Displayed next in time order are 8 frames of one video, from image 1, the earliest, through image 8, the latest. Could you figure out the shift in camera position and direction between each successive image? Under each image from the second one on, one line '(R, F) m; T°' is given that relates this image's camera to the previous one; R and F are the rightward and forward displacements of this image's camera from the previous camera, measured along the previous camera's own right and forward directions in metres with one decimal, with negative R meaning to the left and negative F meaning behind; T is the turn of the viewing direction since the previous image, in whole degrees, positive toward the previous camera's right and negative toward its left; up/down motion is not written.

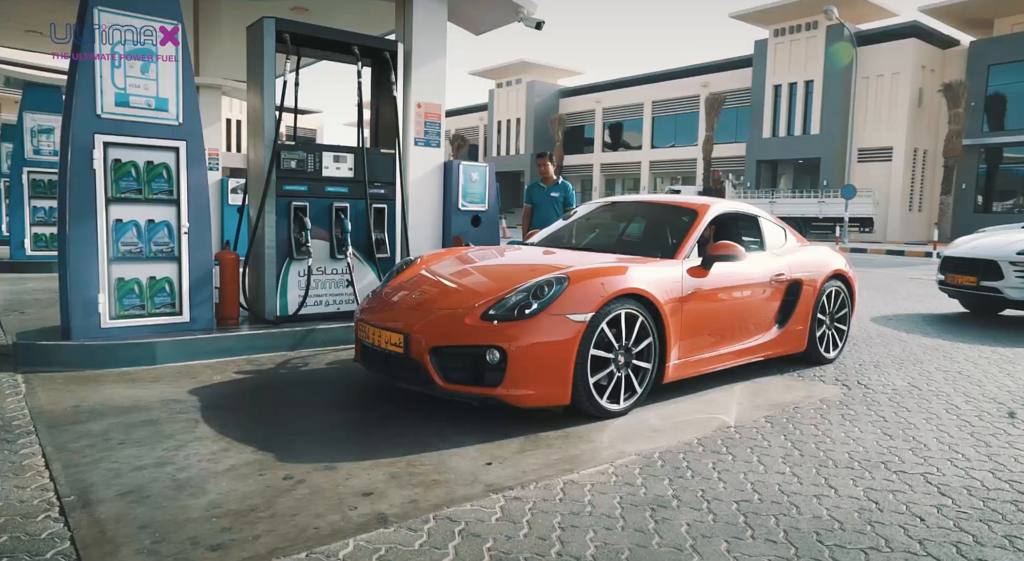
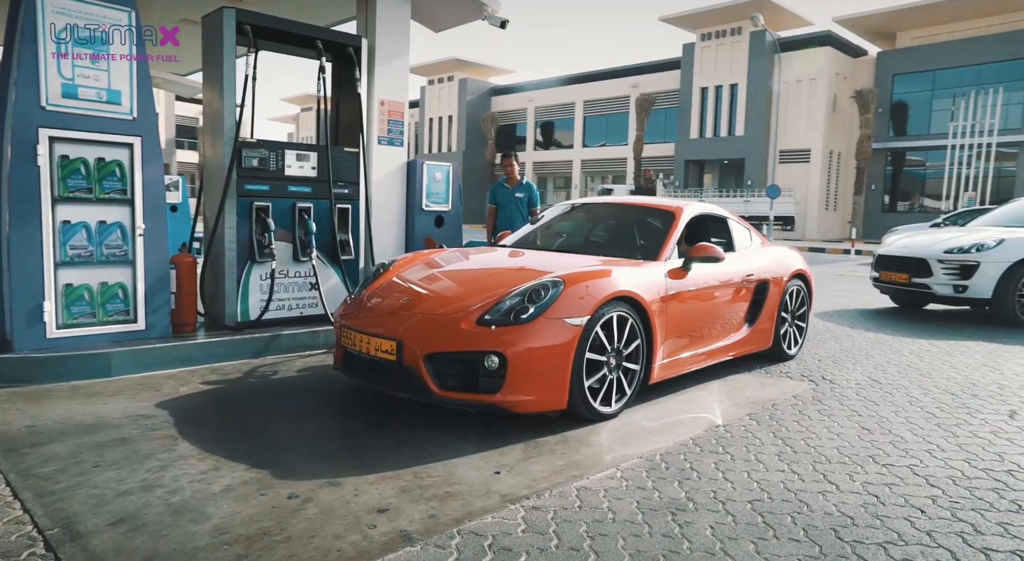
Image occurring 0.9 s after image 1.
(-0.4, +0.1) m; +6°
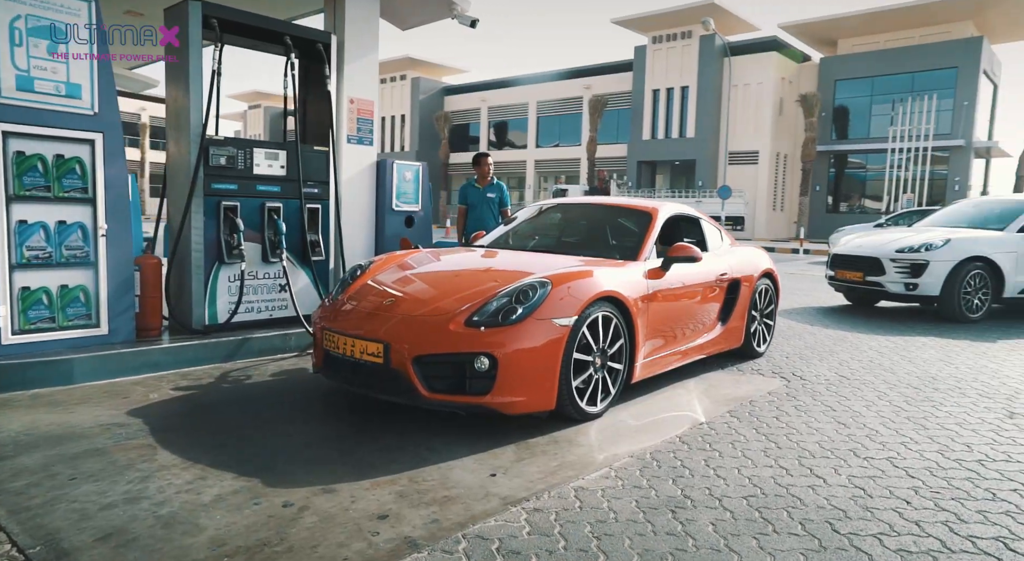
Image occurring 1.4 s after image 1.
(-0.2, 0.0) m; +4°
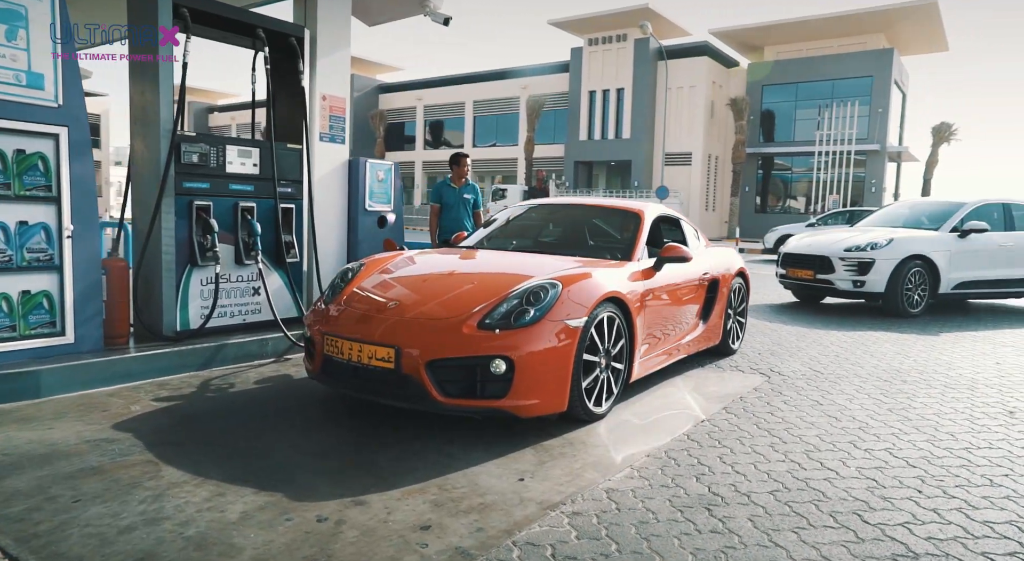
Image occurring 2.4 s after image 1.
(-0.4, +0.1) m; +6°
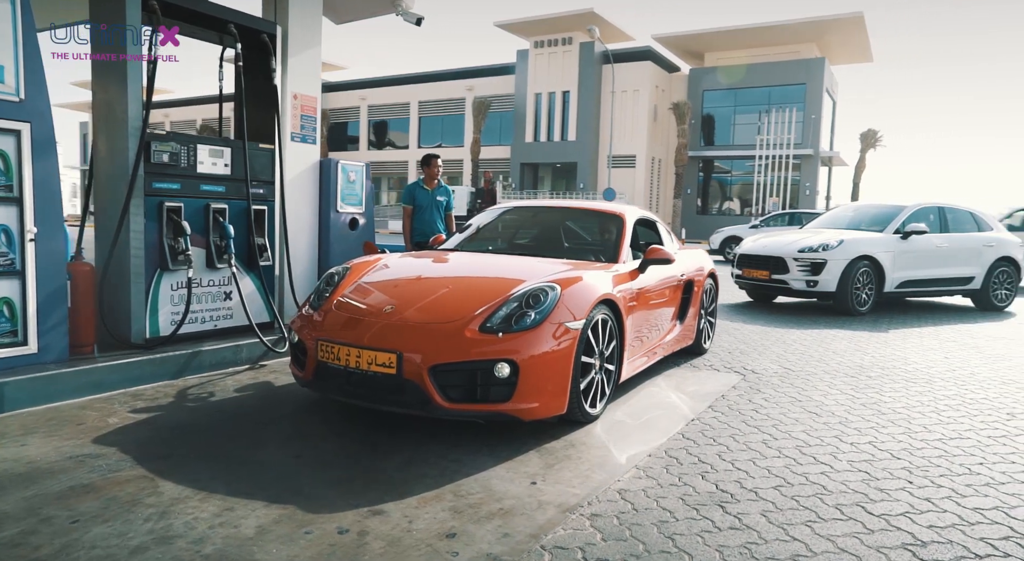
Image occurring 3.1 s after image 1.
(-0.3, 0.0) m; +5°
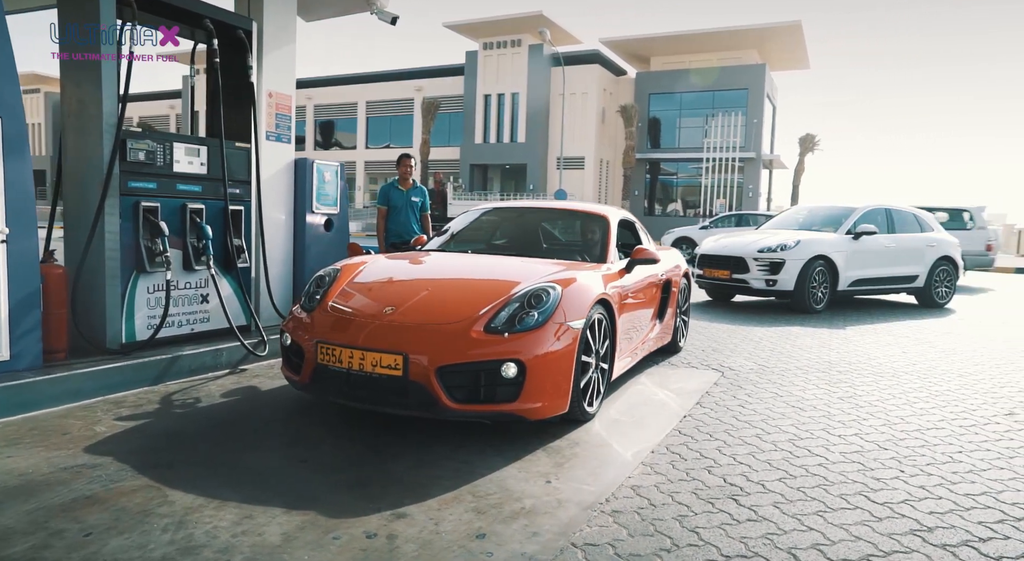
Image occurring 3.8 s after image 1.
(-0.3, 0.0) m; +5°
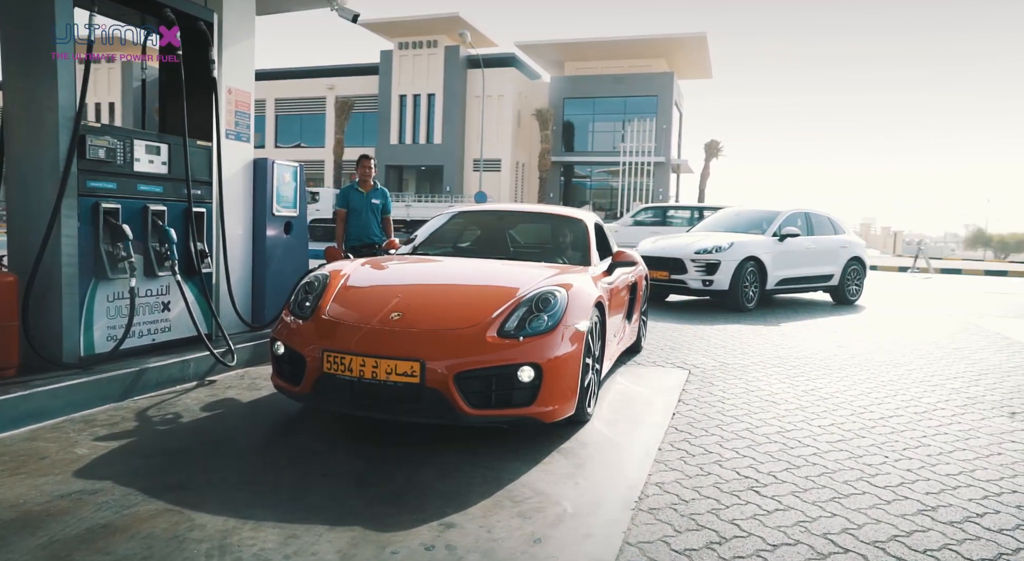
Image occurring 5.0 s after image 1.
(-0.5, 0.0) m; +8°
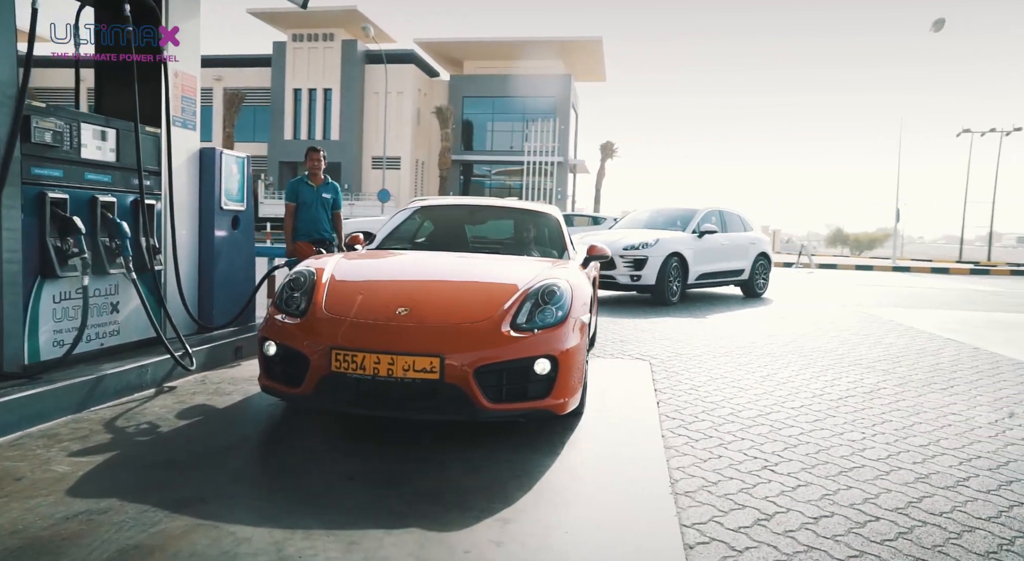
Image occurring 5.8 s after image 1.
(-0.6, +0.1) m; +9°
